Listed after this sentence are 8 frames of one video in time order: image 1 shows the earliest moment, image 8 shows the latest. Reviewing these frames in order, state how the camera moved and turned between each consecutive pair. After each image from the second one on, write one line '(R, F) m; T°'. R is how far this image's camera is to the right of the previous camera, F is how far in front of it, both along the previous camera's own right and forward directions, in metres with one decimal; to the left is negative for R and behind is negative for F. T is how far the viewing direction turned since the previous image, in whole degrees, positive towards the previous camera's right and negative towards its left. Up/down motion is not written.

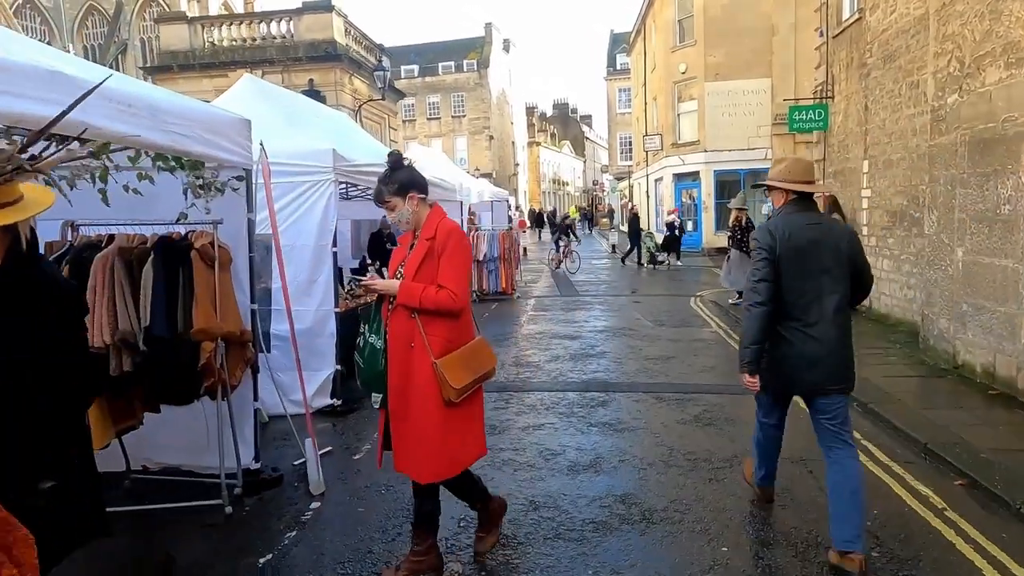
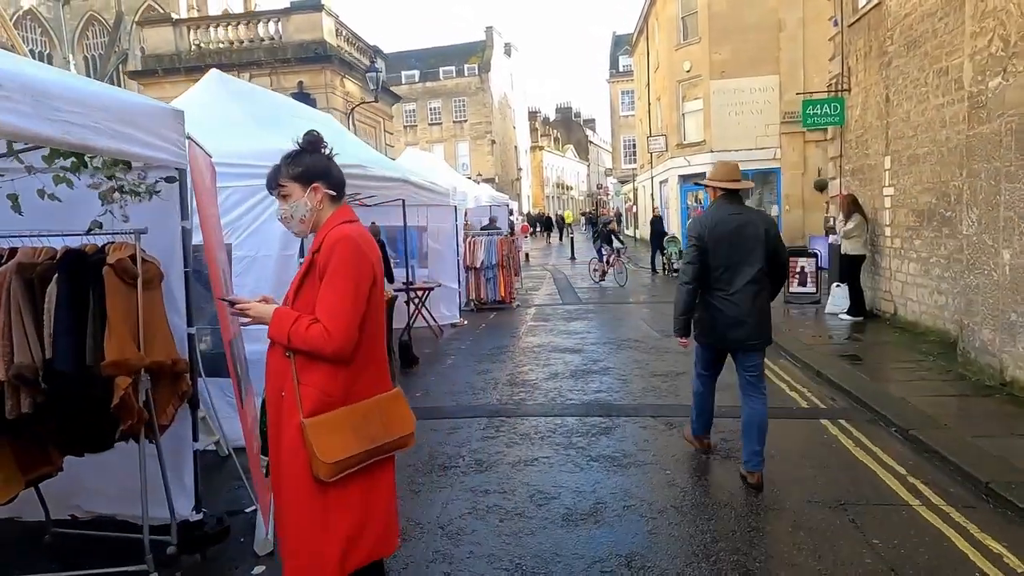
(+0.1, +0.7) m; 0°
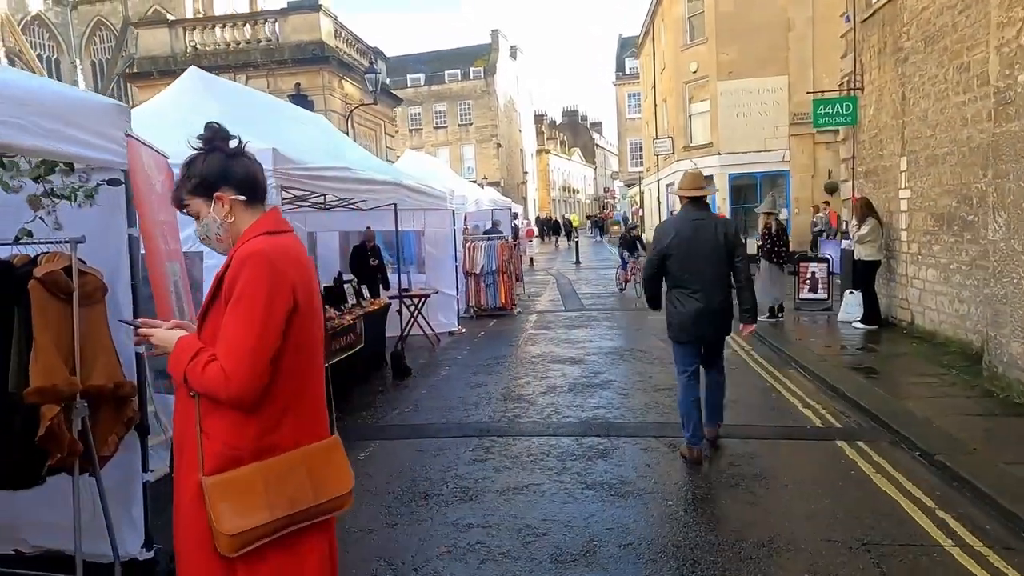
(+0.1, +0.4) m; -1°
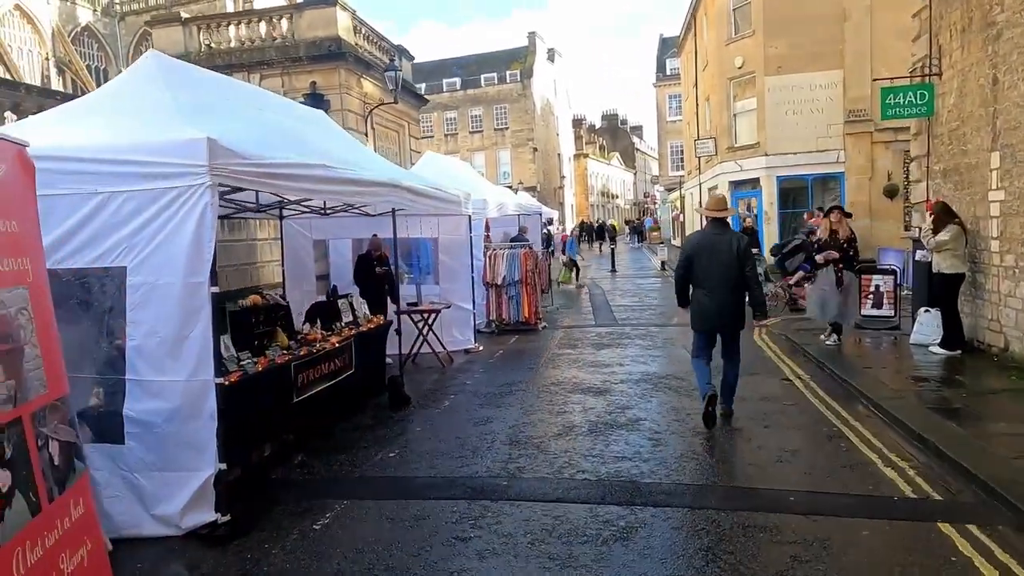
(+0.3, +1.2) m; -3°
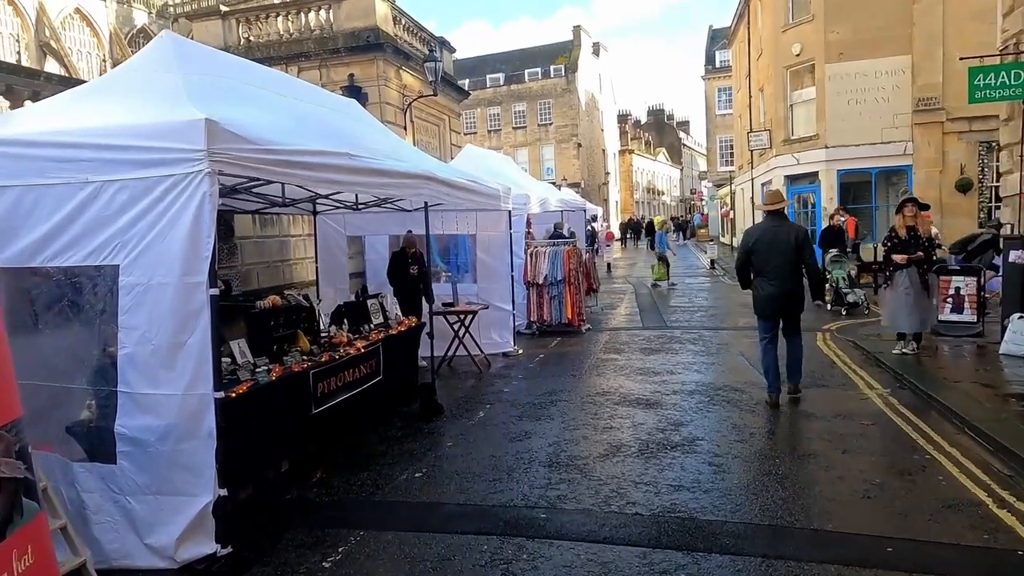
(0.0, +0.6) m; -4°
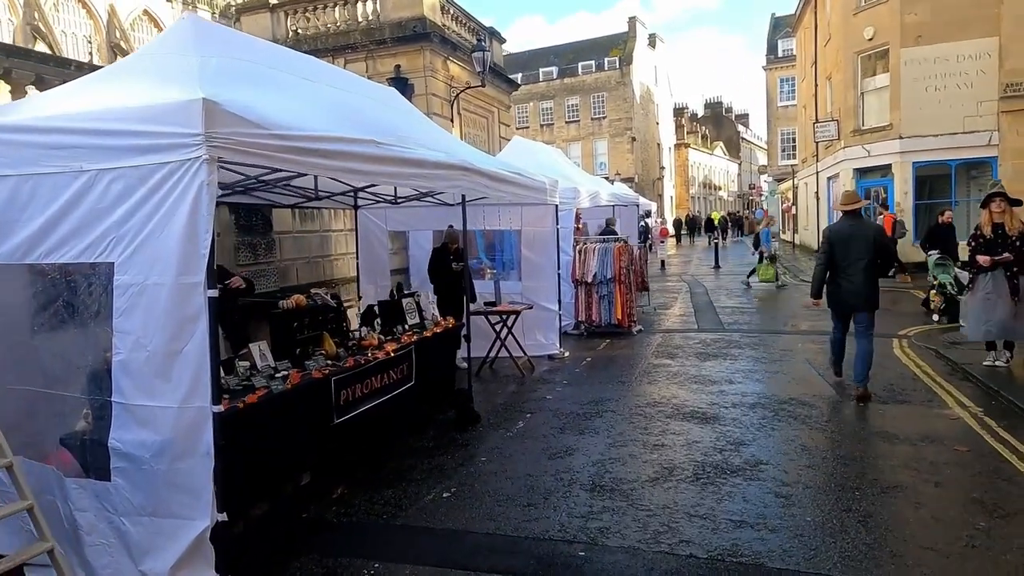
(+0.1, +0.5) m; -4°
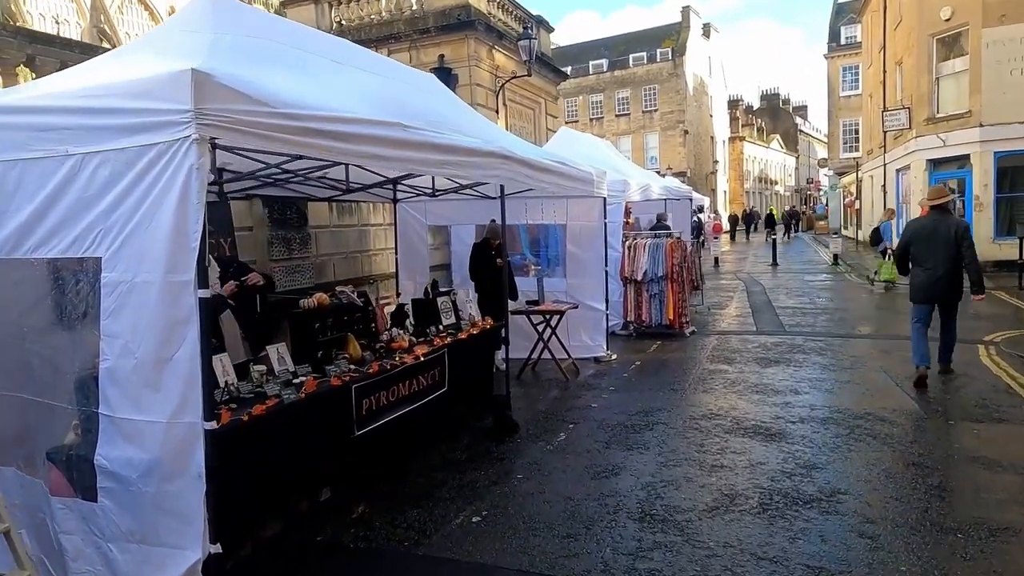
(+0.1, +0.5) m; -4°
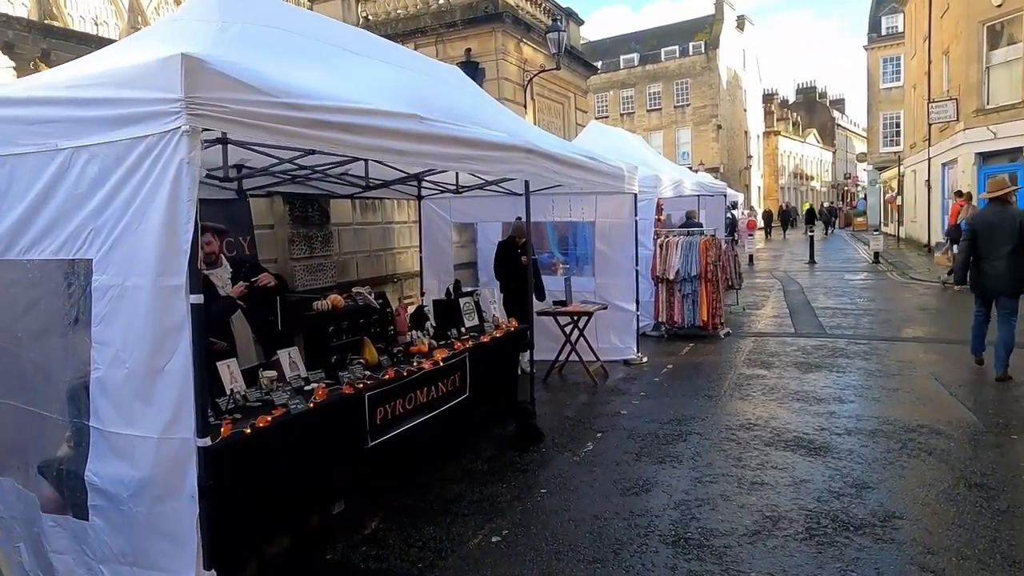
(0.0, +0.3) m; -3°
